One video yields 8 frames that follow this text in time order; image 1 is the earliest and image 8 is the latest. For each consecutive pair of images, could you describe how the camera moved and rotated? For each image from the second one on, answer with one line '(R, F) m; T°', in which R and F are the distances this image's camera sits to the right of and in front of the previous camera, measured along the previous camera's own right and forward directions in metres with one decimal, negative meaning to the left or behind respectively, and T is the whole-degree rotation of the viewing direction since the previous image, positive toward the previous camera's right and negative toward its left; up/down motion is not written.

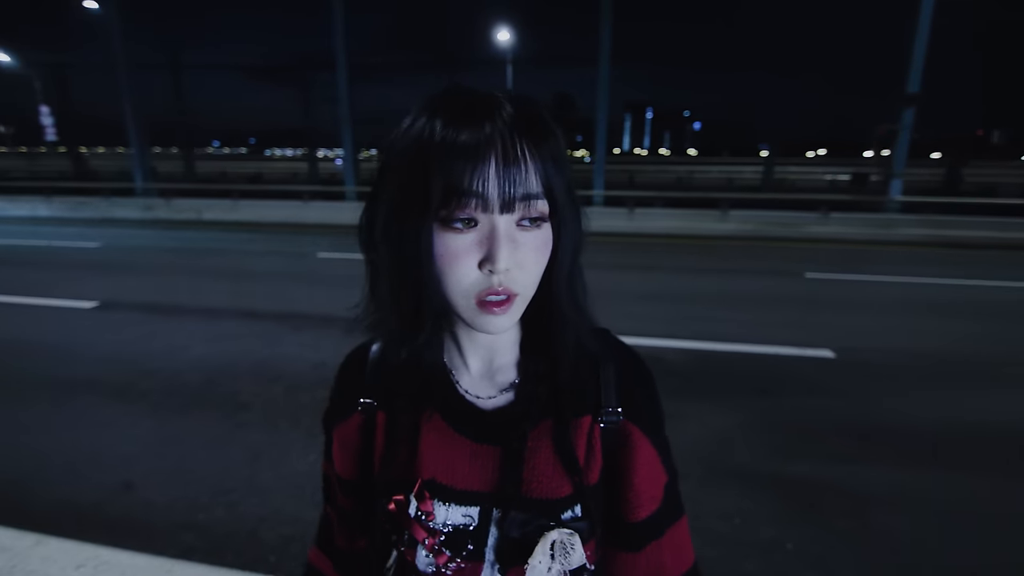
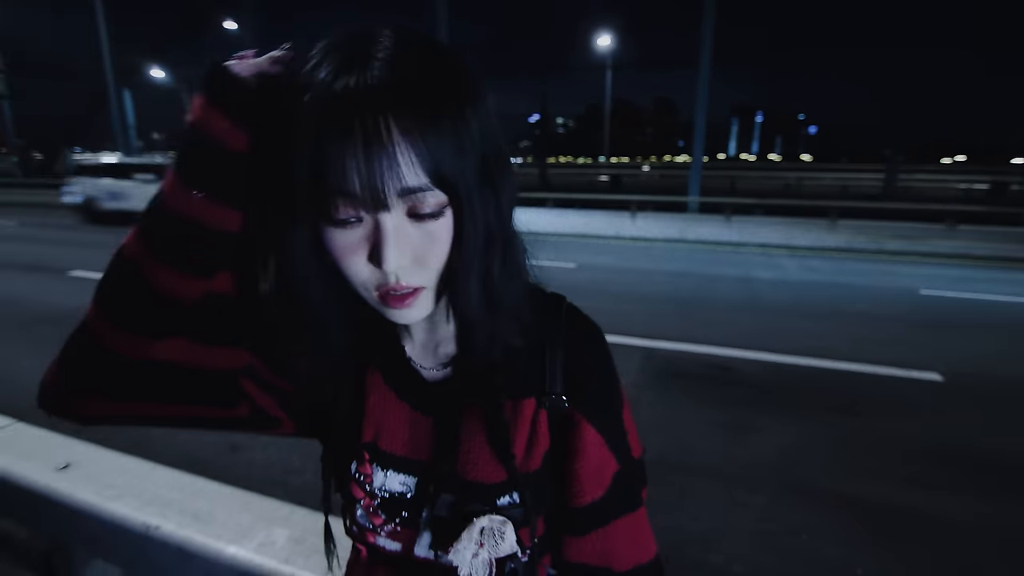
(+0.1, -0.2) m; -9°
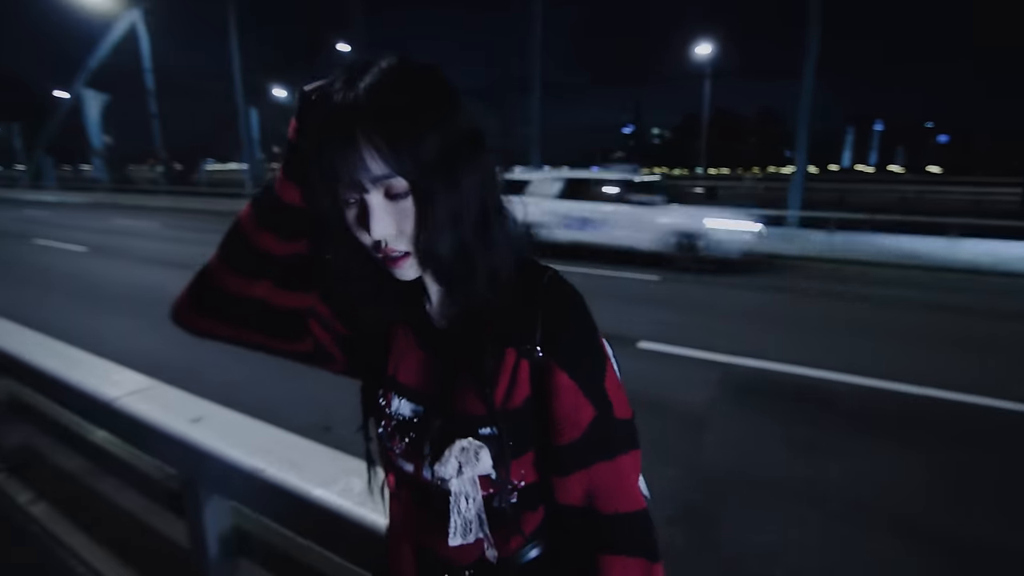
(+0.1, -0.2) m; -9°
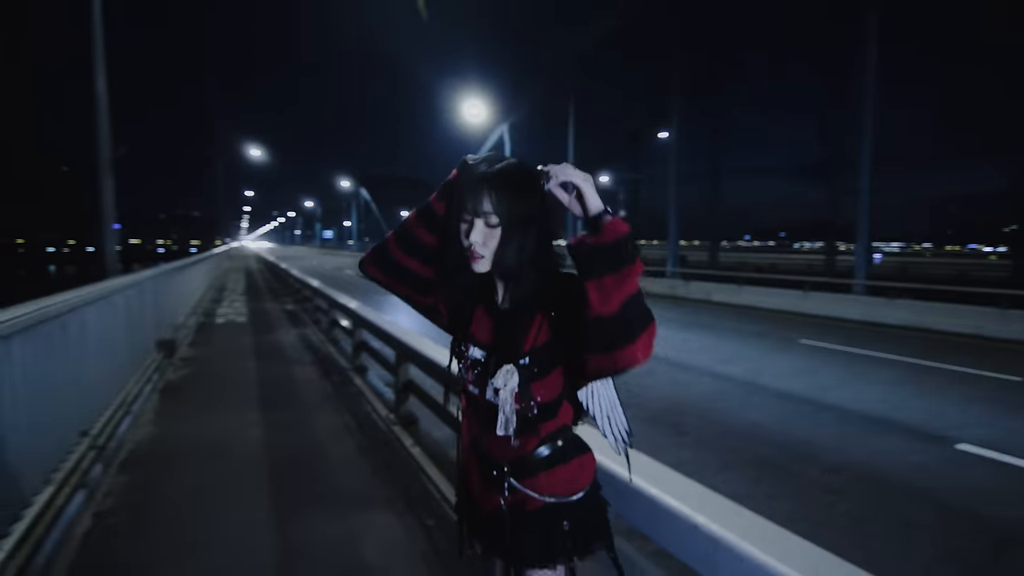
(+0.3, -0.4) m; -30°
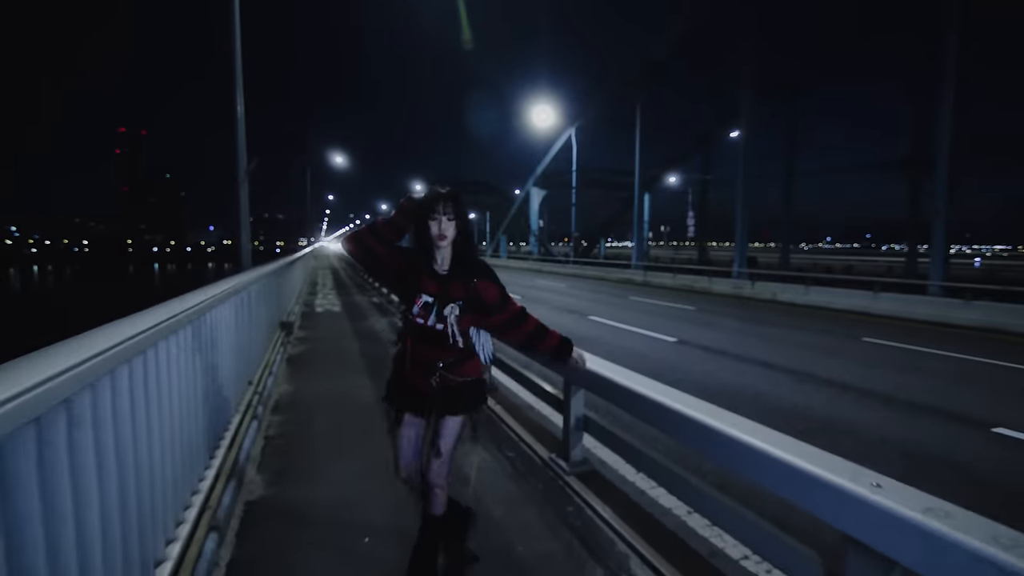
(0.0, -0.2) m; -6°
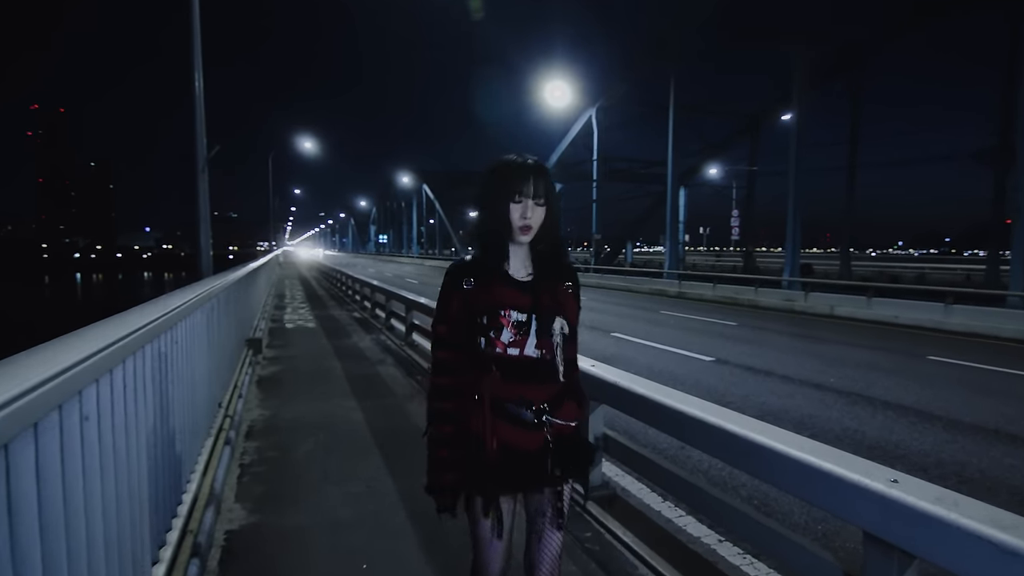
(-0.6, +1.4) m; +4°
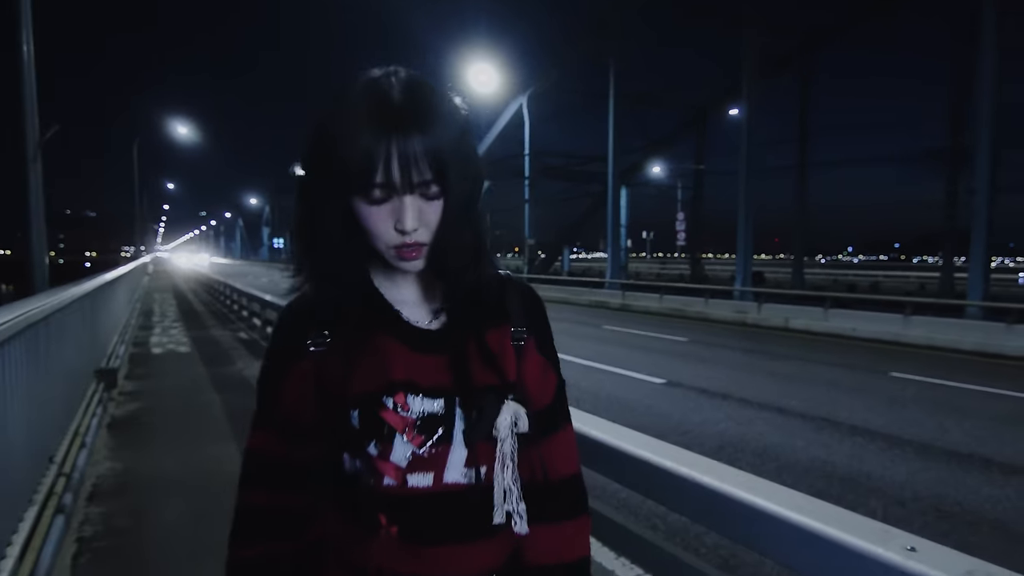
(0.0, +1.0) m; +7°
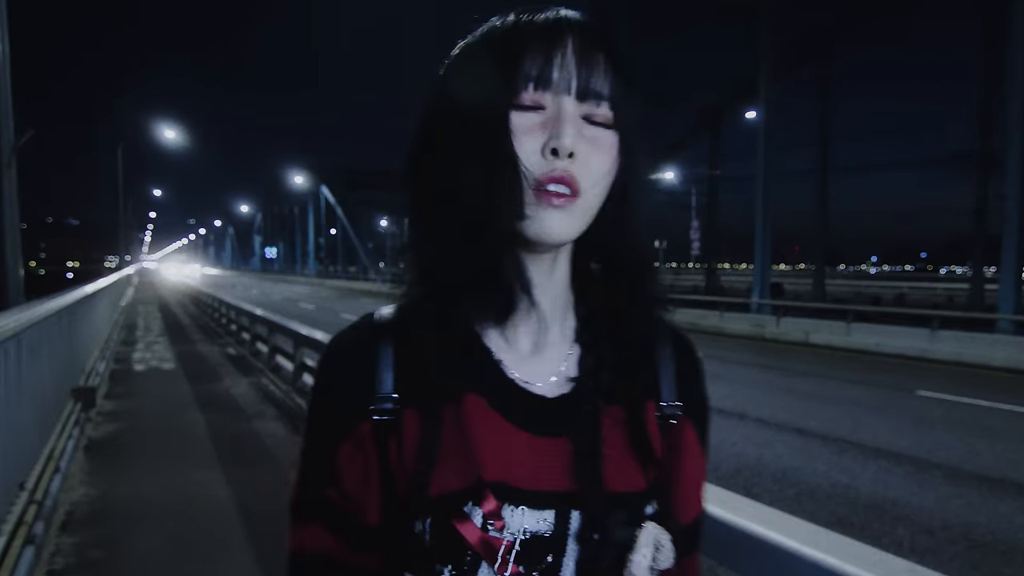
(-0.1, +0.3) m; 0°
